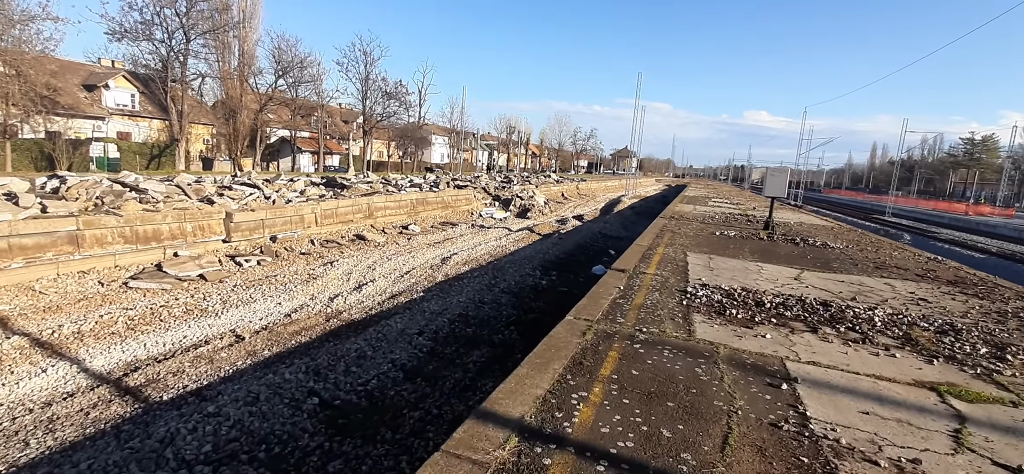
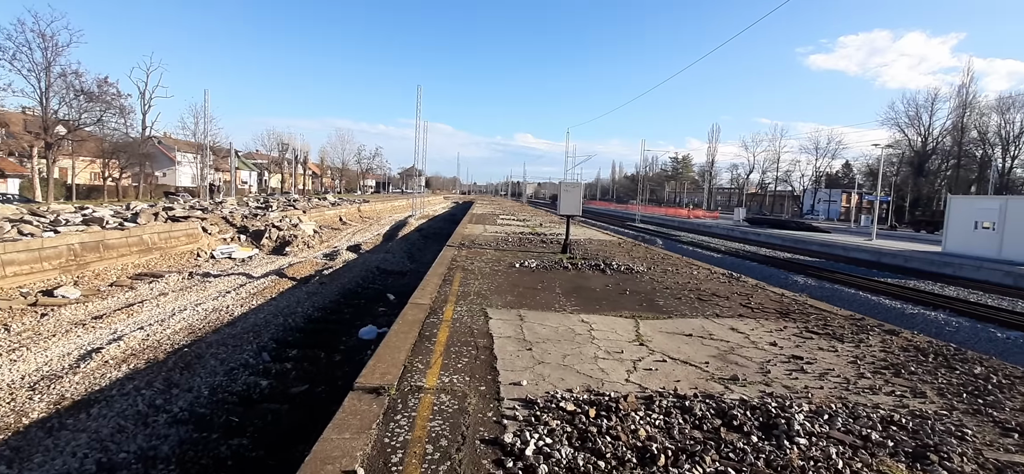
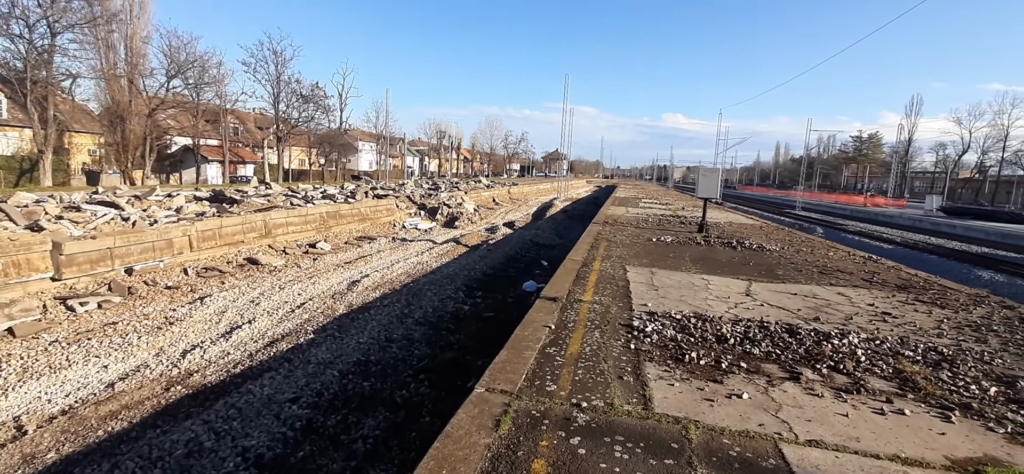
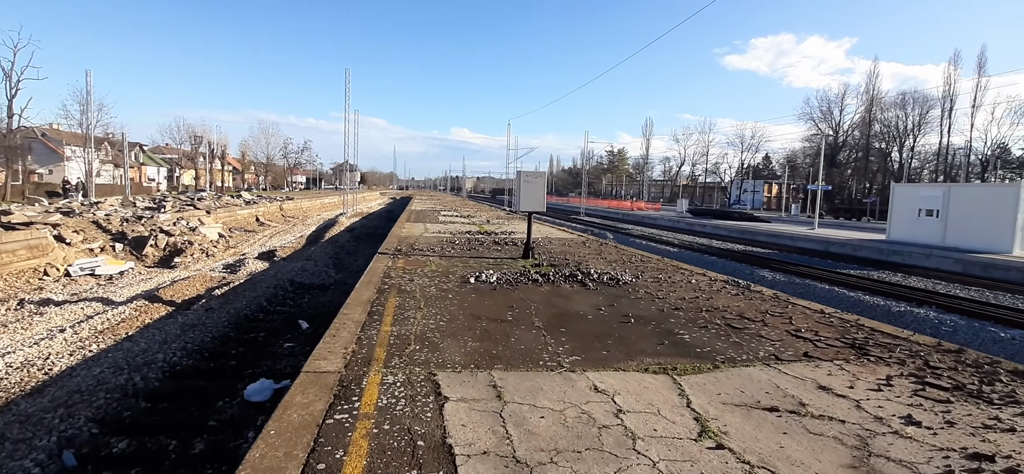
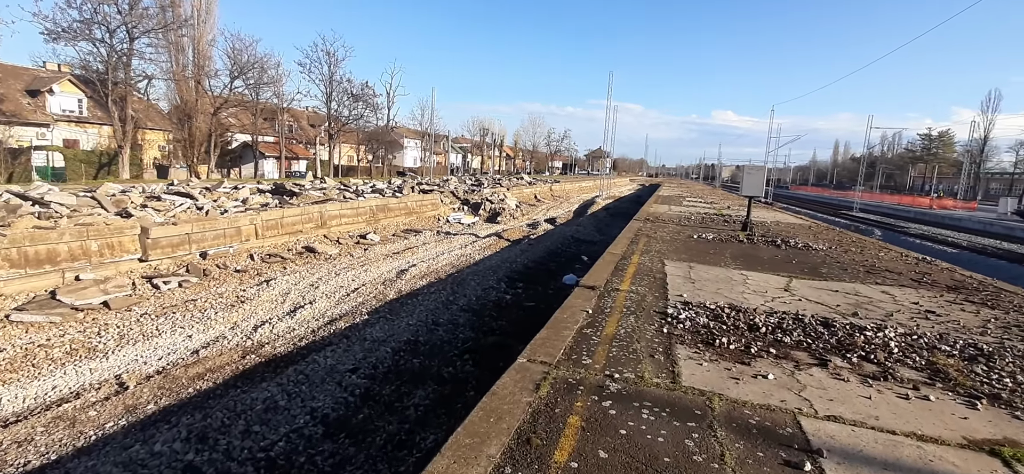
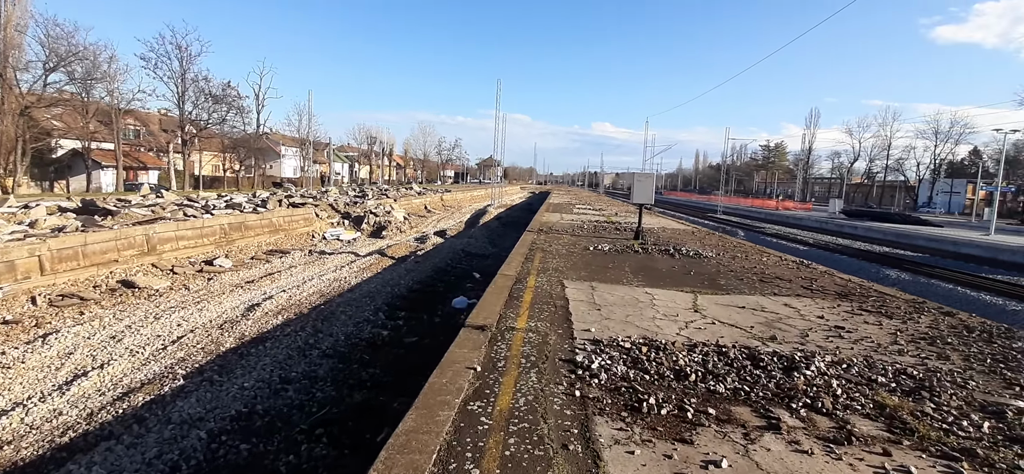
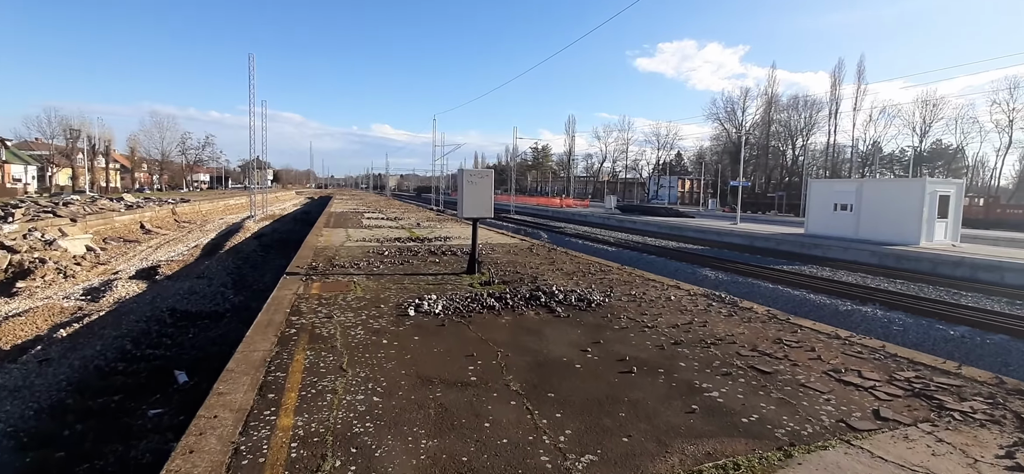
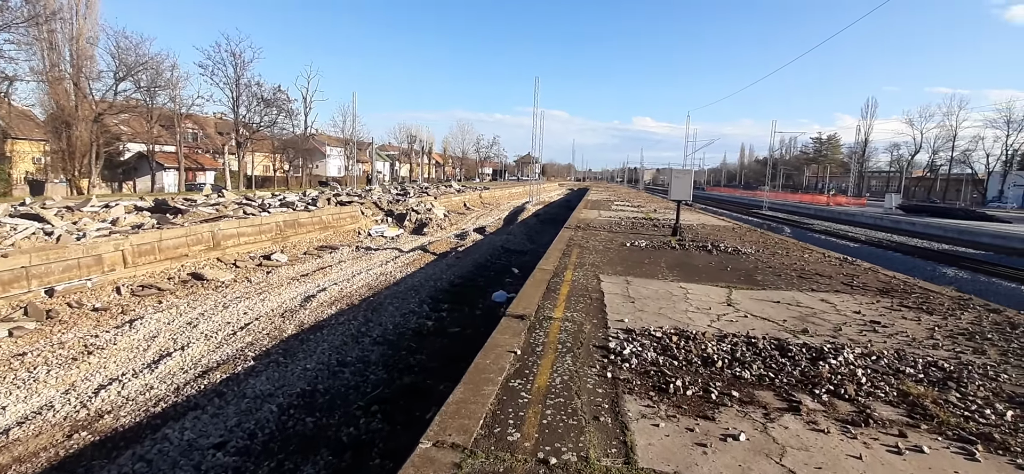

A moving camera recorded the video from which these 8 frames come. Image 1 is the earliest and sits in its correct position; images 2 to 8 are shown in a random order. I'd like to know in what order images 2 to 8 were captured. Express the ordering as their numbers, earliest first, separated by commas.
5, 3, 8, 6, 2, 4, 7
